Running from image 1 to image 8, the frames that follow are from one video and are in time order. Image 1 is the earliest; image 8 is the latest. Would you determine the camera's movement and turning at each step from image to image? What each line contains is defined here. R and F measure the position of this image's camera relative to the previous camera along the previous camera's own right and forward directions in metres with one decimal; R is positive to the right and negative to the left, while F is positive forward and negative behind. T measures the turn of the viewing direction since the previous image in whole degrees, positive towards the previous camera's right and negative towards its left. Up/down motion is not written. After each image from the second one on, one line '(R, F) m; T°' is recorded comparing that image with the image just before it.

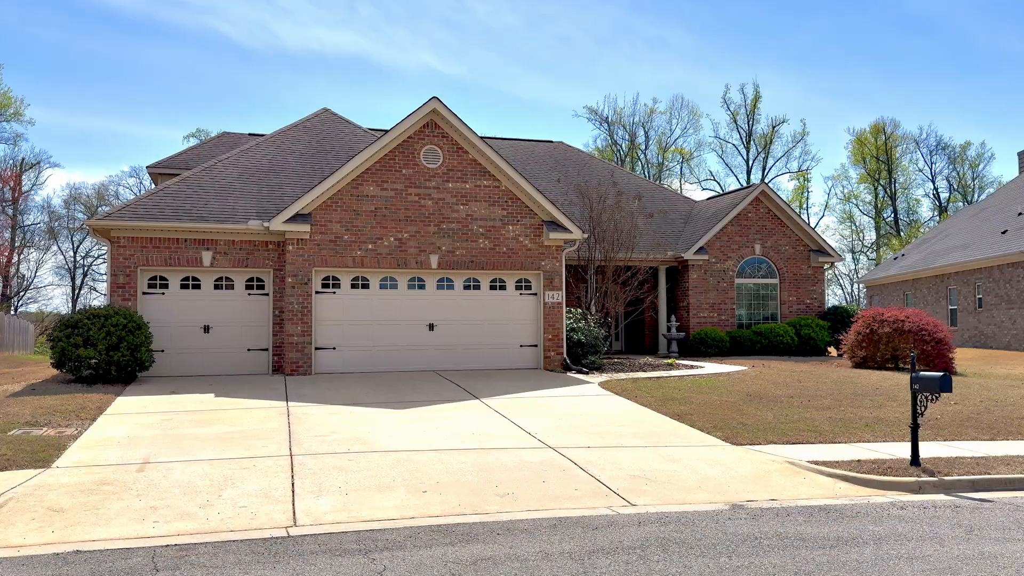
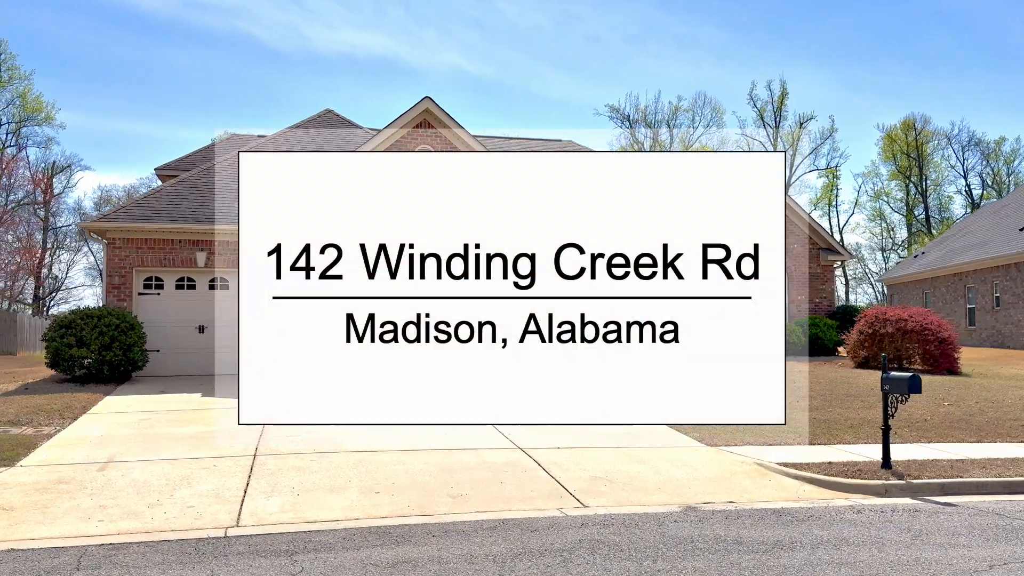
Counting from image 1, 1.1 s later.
(+0.6, +0.1) m; -2°
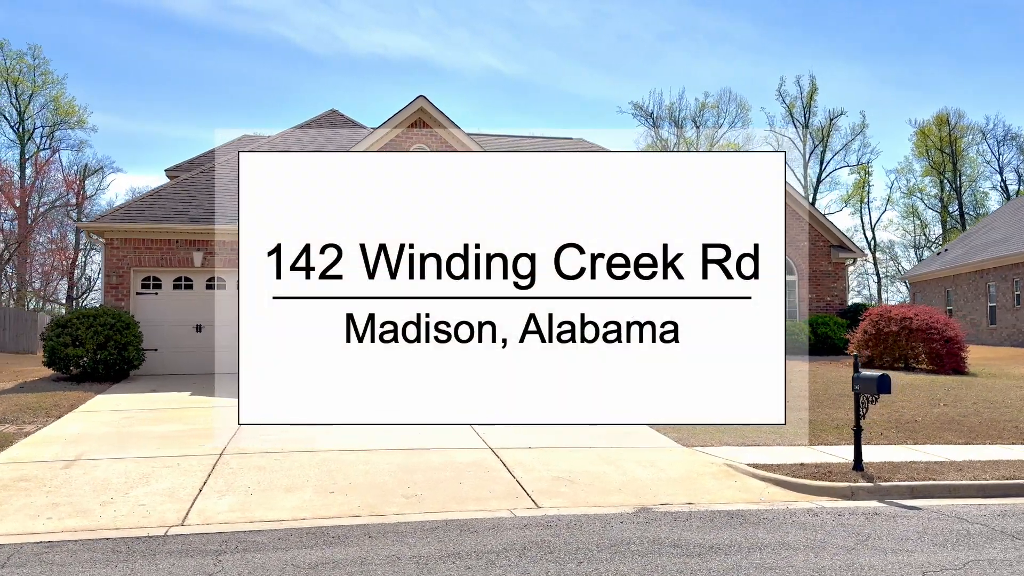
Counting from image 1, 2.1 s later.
(+0.6, +0.1) m; -2°
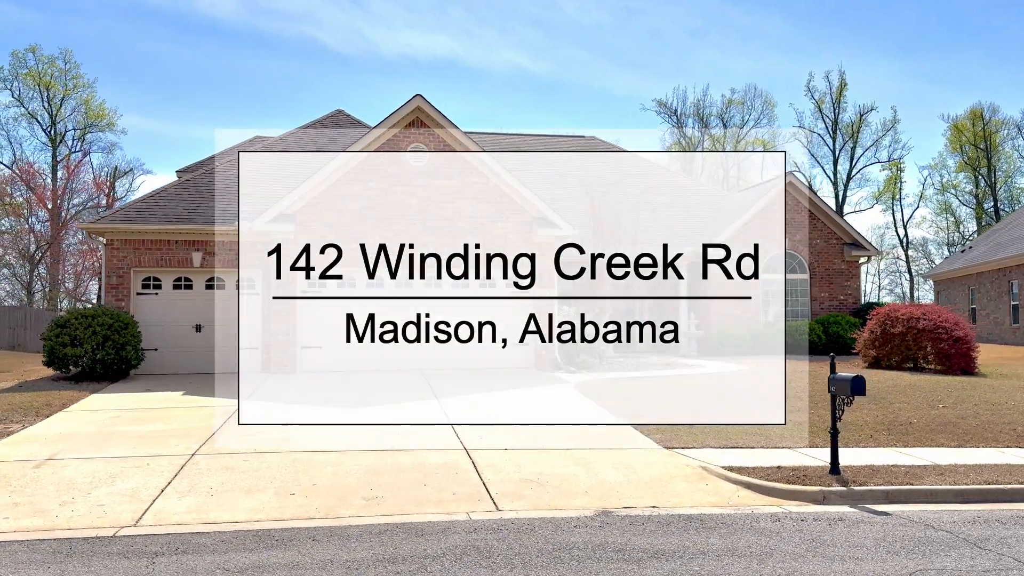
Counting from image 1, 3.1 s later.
(+0.6, +0.1) m; -2°
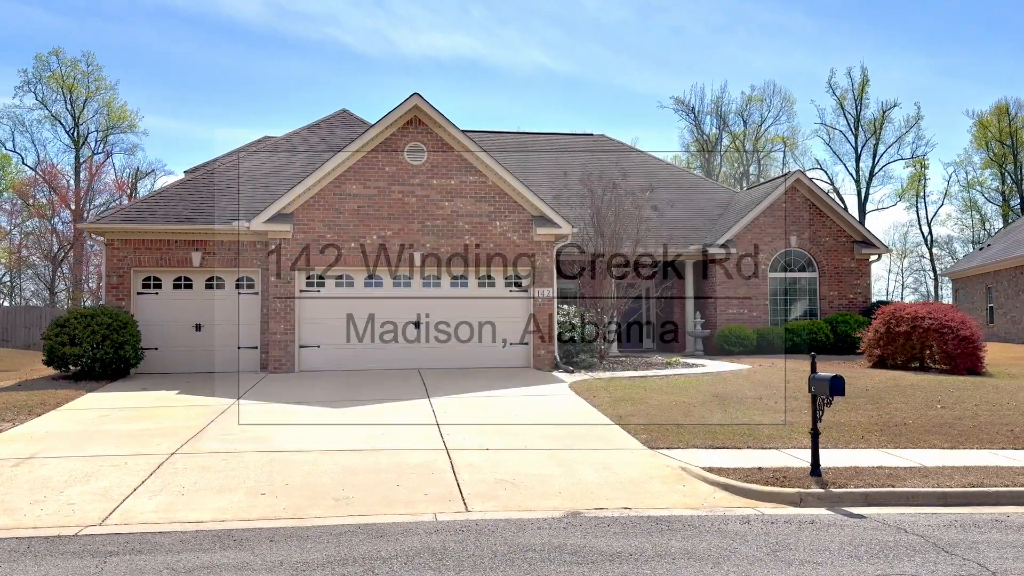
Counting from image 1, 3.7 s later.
(+0.4, +0.1) m; -1°
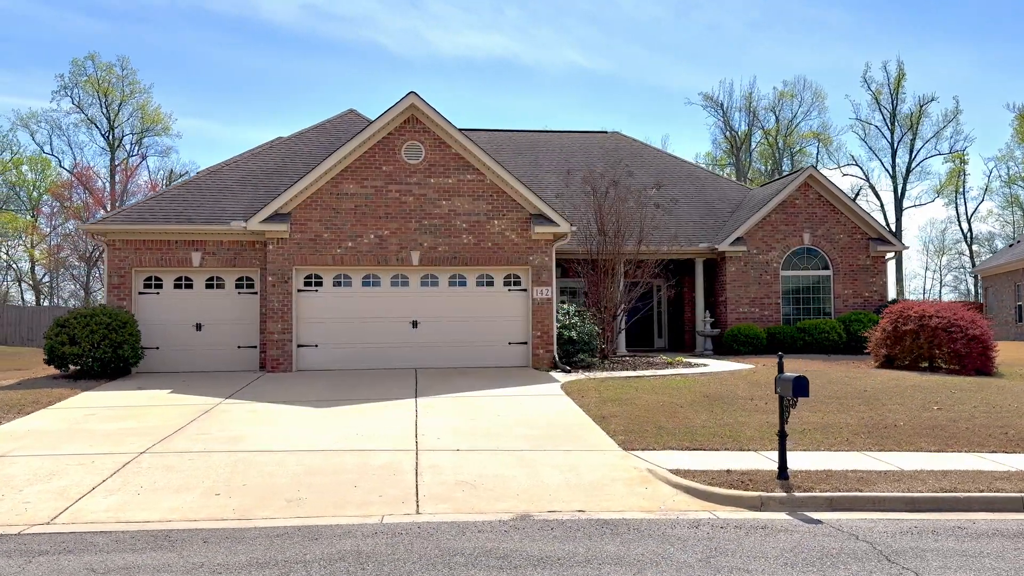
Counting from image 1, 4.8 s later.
(+0.7, +0.1) m; -2°
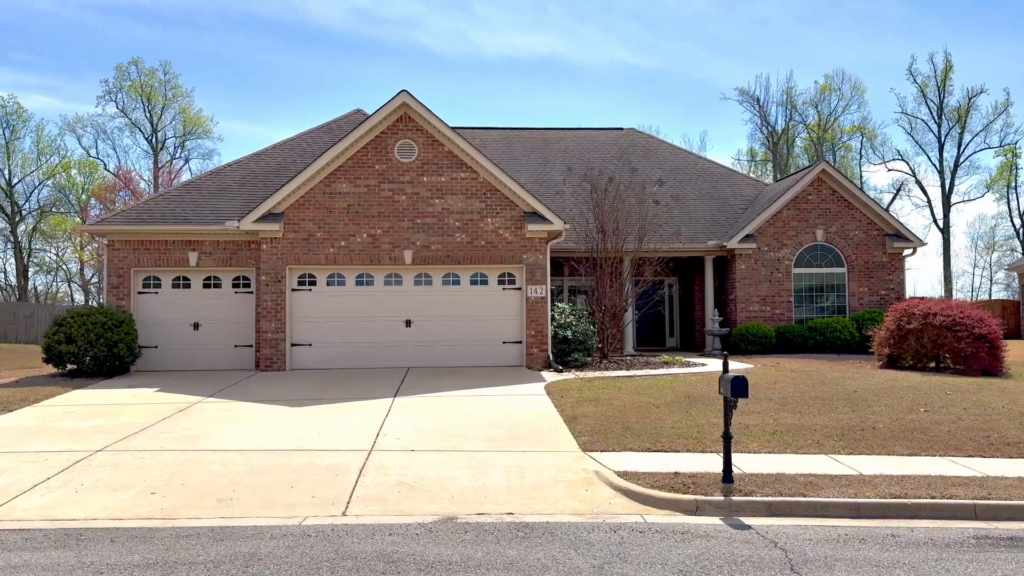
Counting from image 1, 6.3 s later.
(+0.9, +0.1) m; -3°
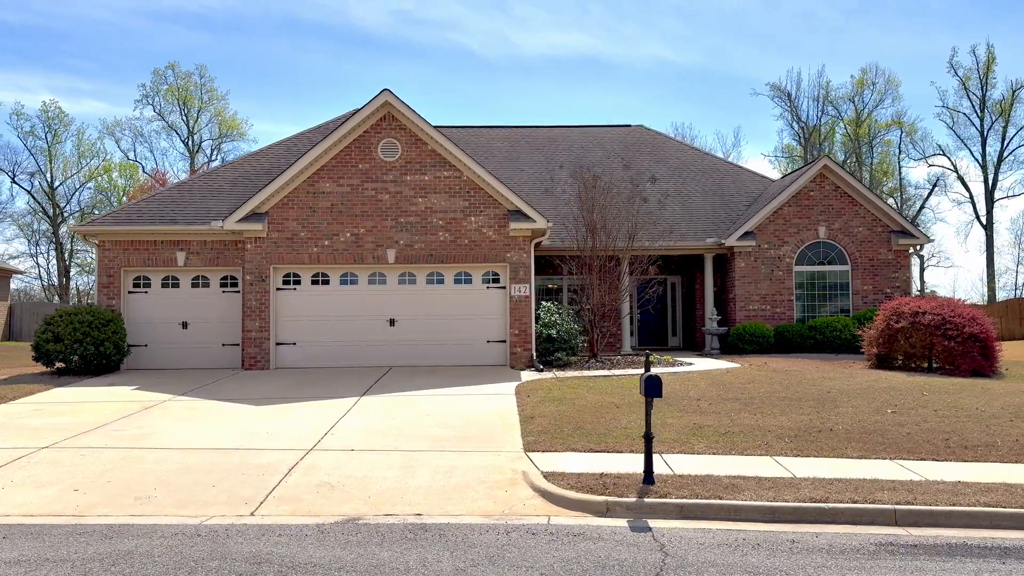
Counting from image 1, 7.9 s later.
(+1.0, +0.1) m; -2°
